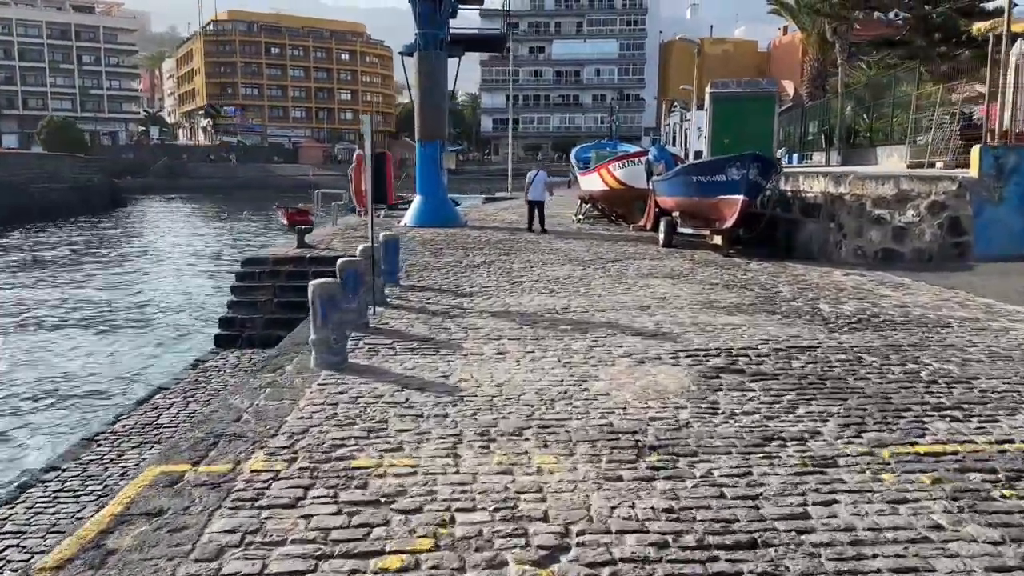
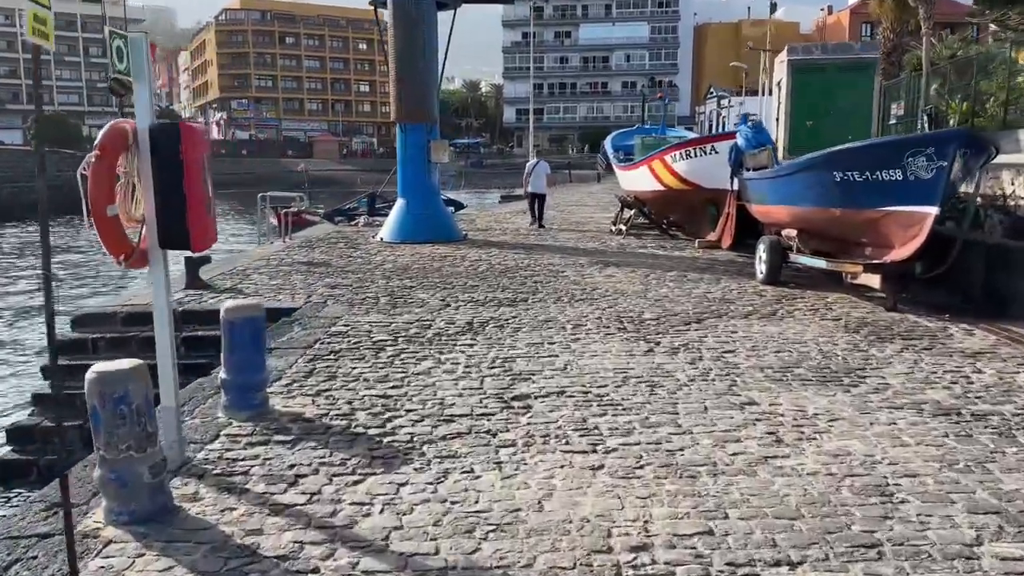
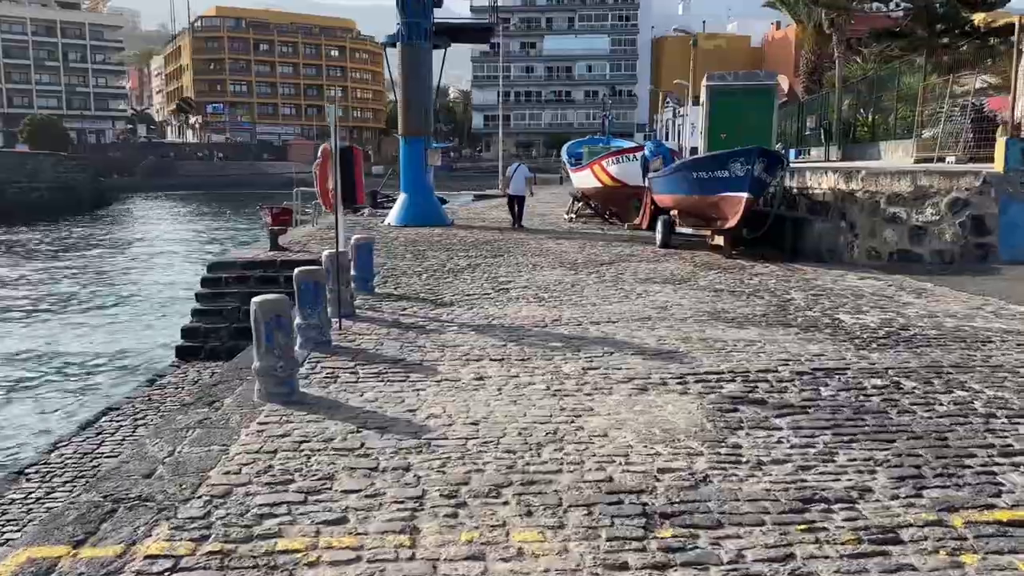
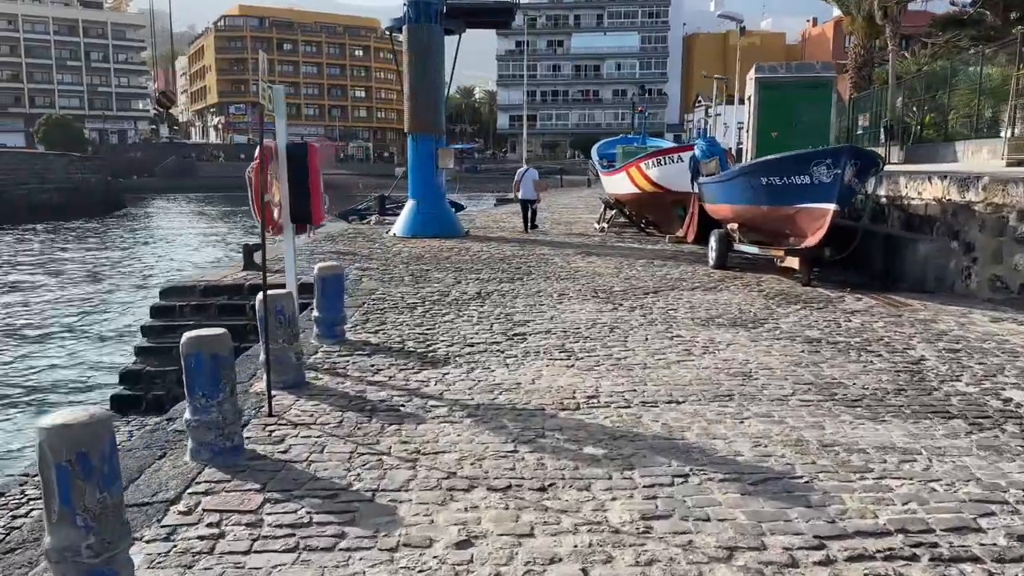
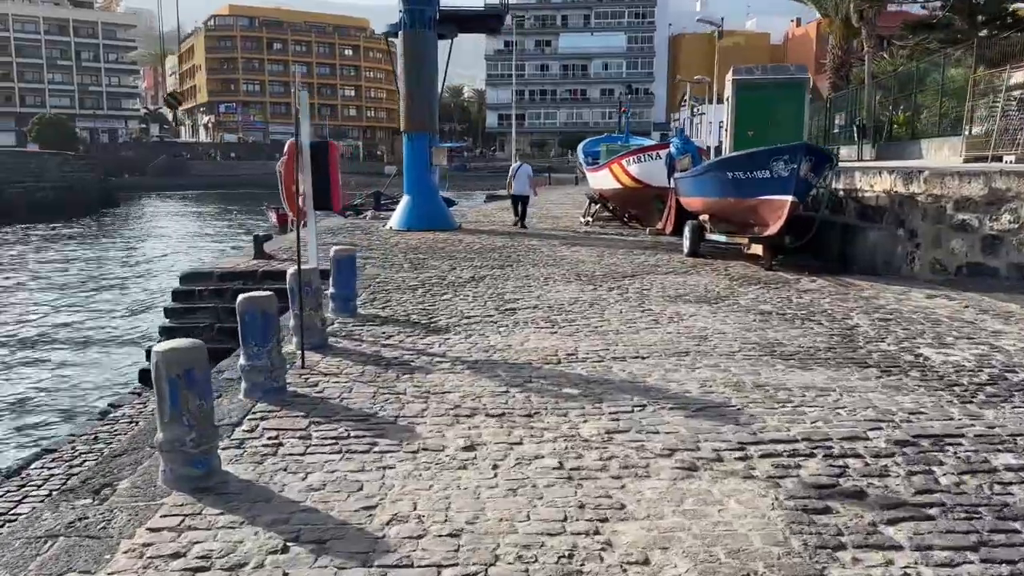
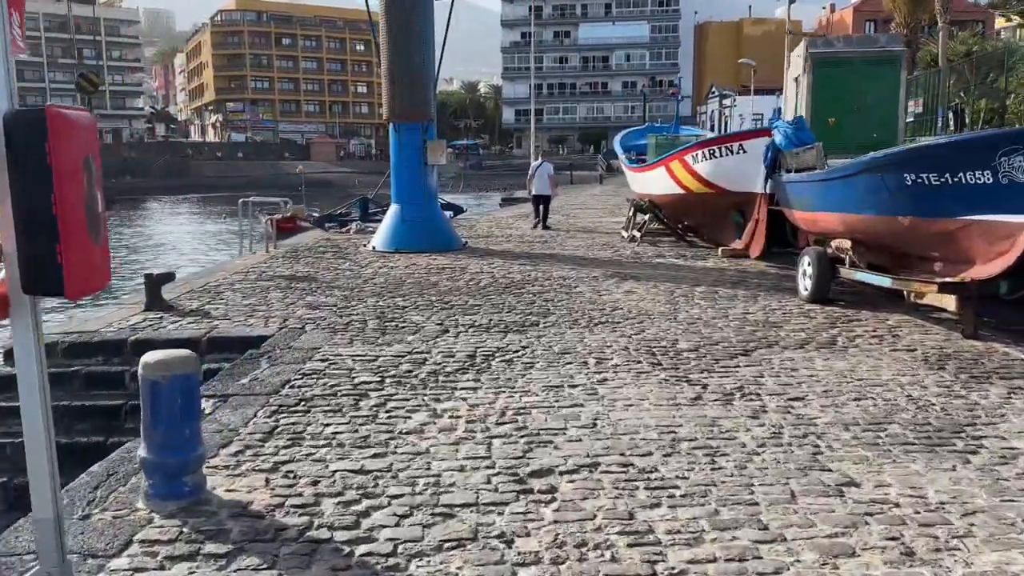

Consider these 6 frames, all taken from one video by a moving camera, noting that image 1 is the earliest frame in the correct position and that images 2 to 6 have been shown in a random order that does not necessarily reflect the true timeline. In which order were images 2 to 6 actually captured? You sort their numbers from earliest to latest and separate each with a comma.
3, 5, 4, 2, 6
